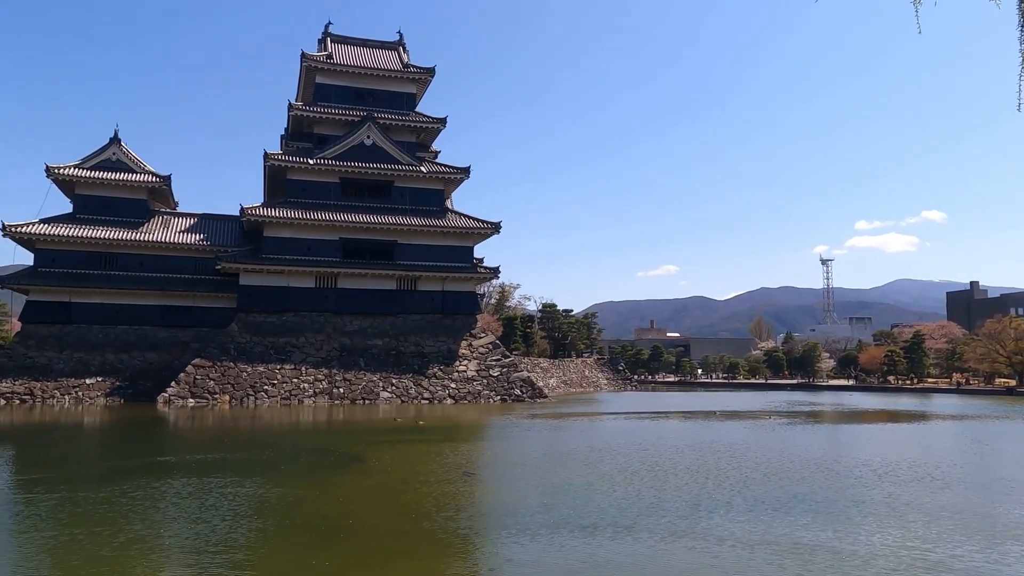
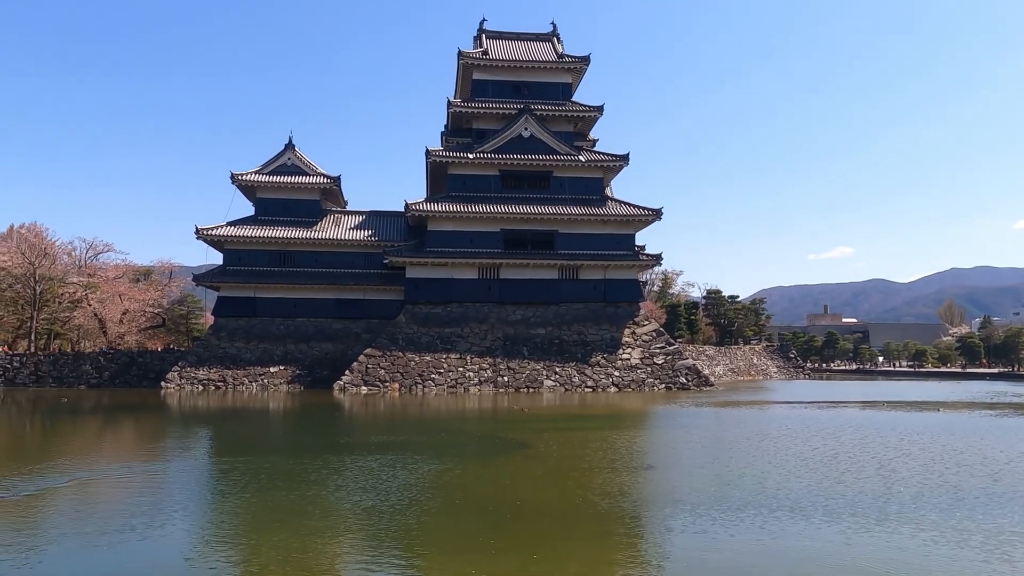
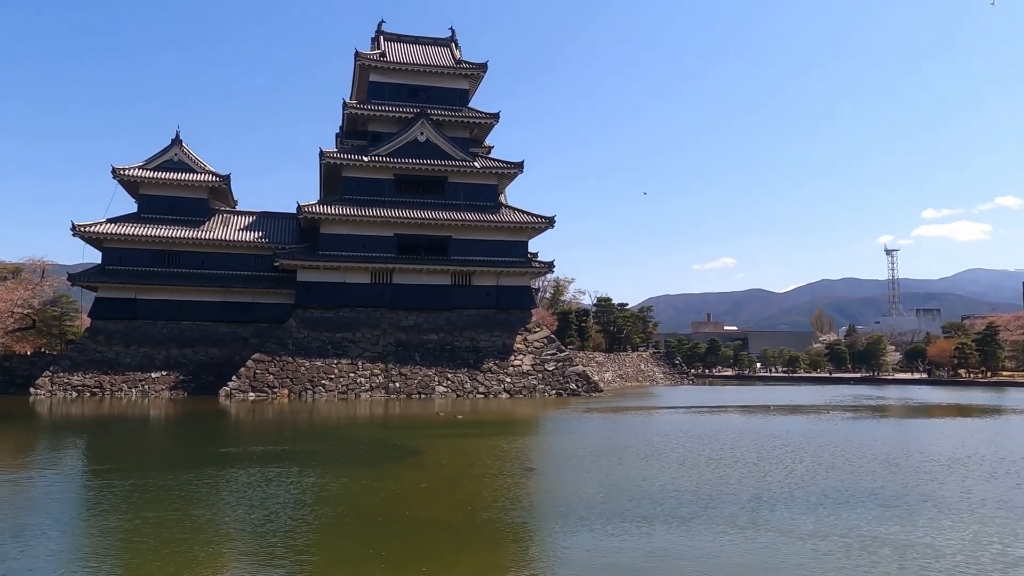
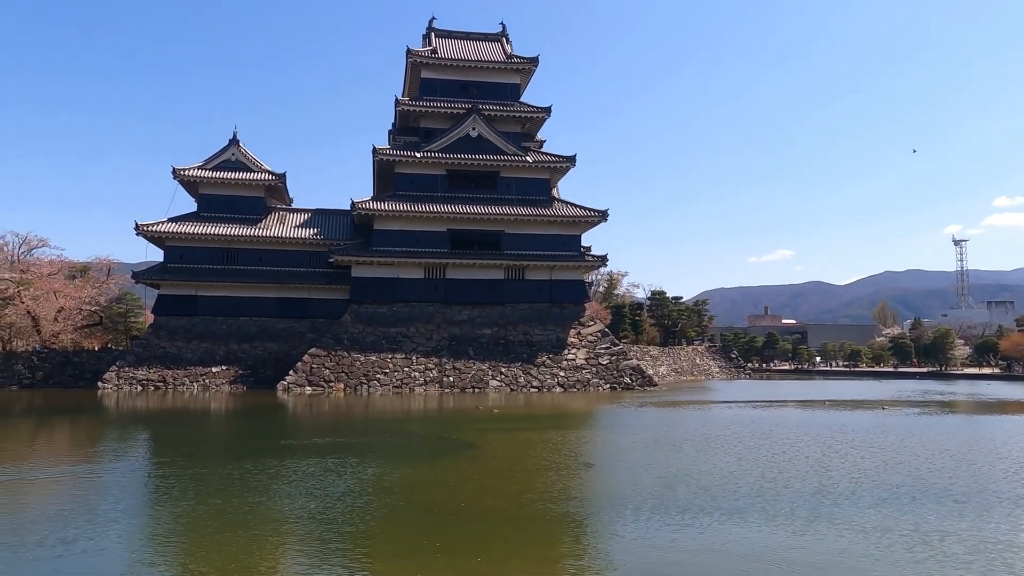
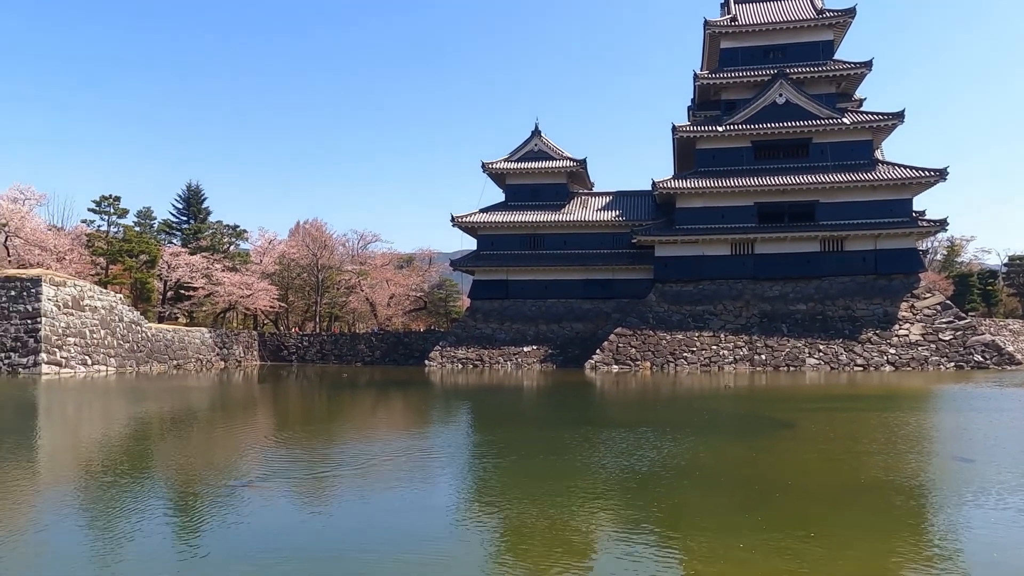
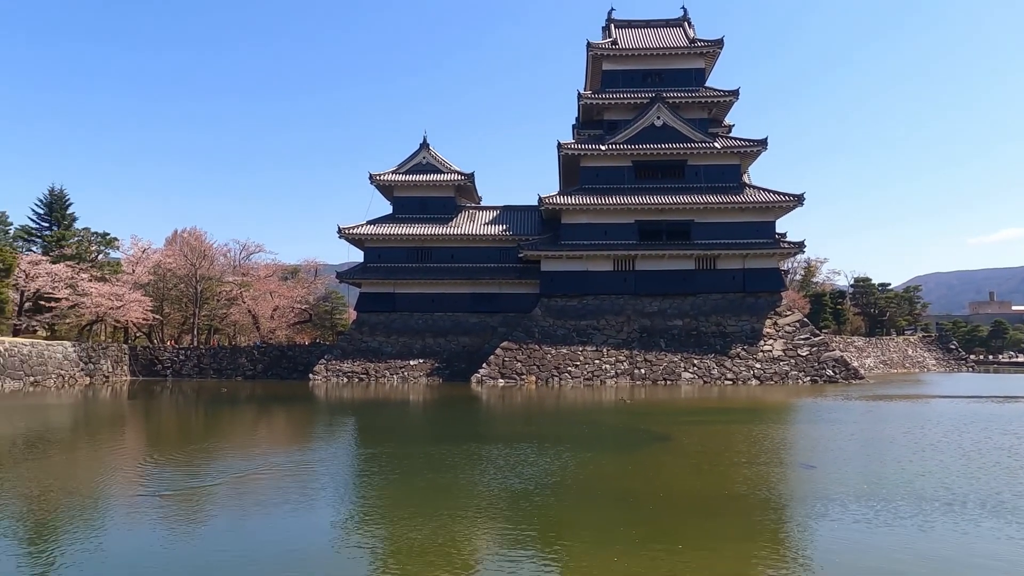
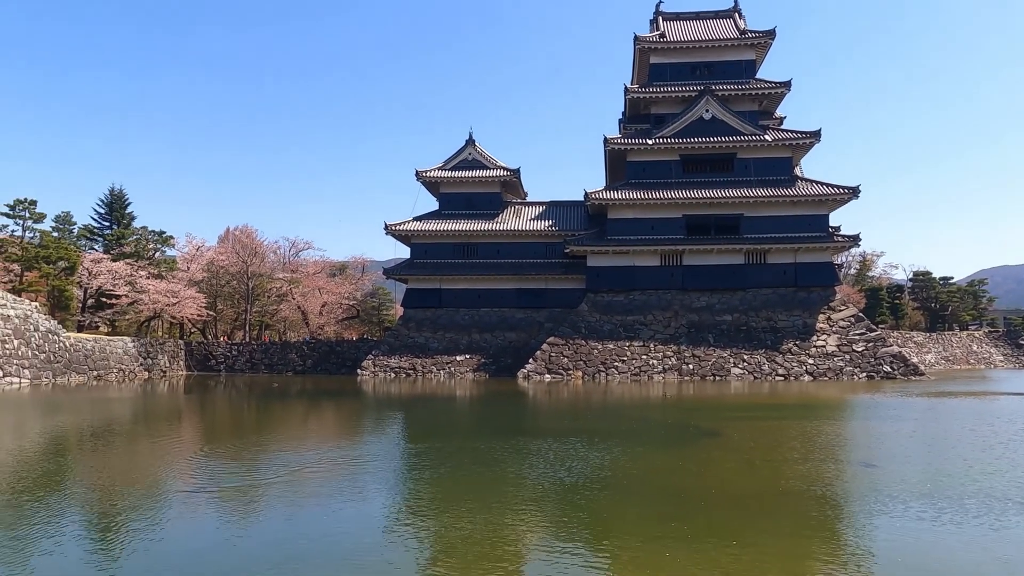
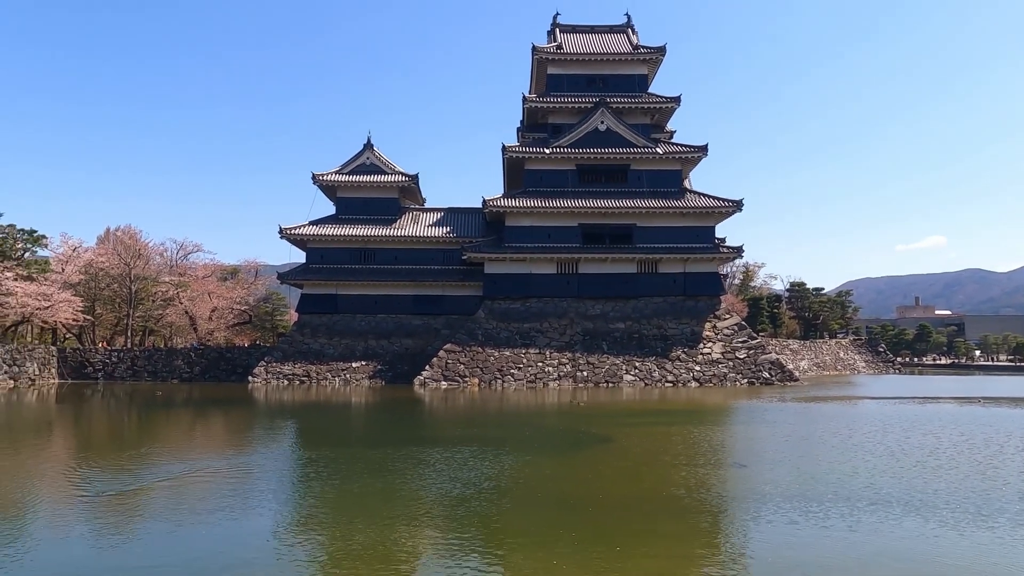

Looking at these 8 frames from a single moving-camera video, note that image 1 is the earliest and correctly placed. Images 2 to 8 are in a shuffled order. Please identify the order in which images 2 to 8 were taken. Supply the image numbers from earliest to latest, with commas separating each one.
3, 4, 2, 8, 6, 7, 5
